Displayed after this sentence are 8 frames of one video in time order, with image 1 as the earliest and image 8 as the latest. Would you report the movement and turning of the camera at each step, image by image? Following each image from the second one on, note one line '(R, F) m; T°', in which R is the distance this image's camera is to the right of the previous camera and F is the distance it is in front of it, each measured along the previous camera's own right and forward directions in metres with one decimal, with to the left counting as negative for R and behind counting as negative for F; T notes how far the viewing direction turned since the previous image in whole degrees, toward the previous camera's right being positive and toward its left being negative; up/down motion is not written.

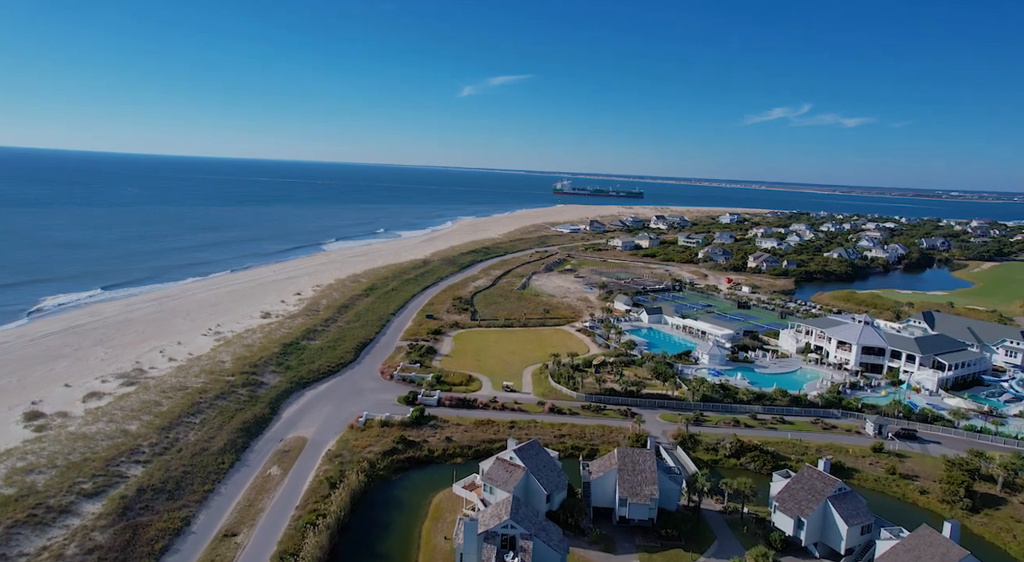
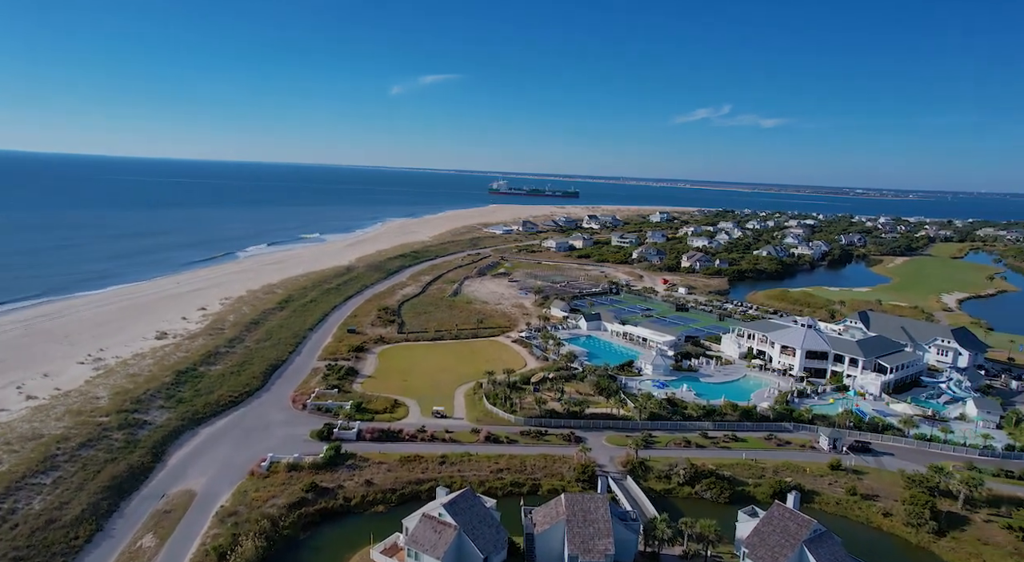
(+0.3, +4.0) m; +6°
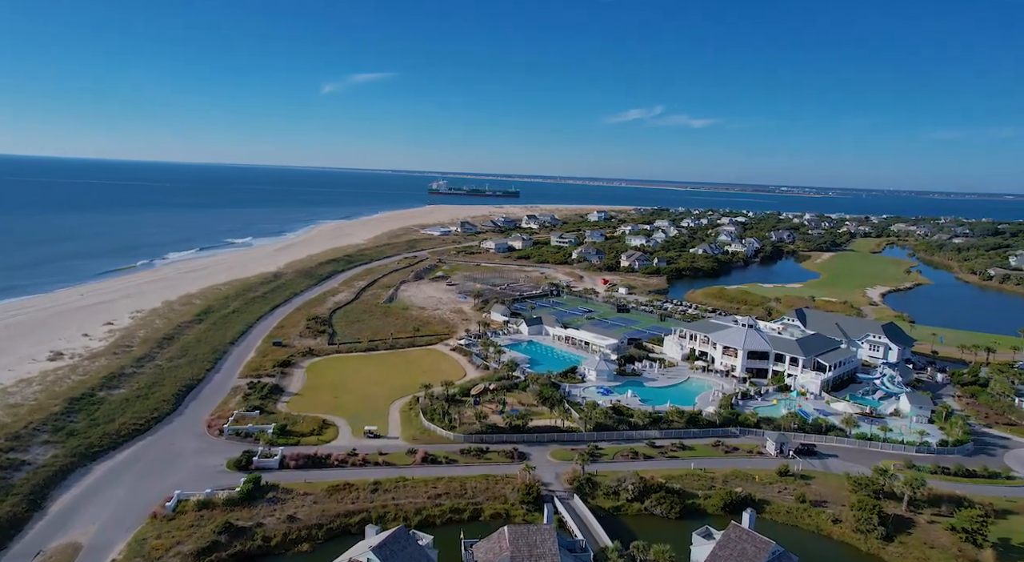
(+0.2, +2.1) m; +5°
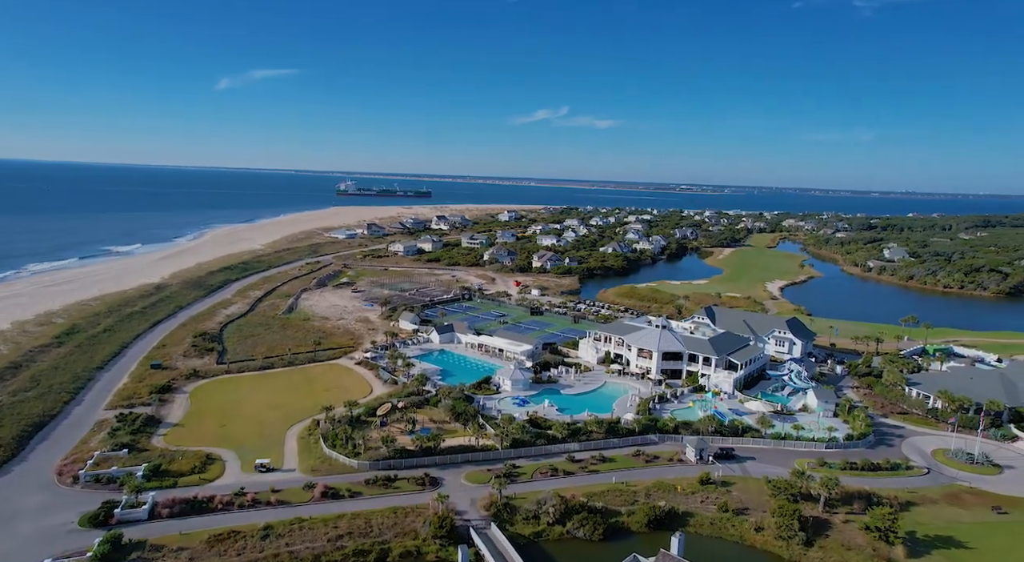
(+0.3, +2.3) m; +8°
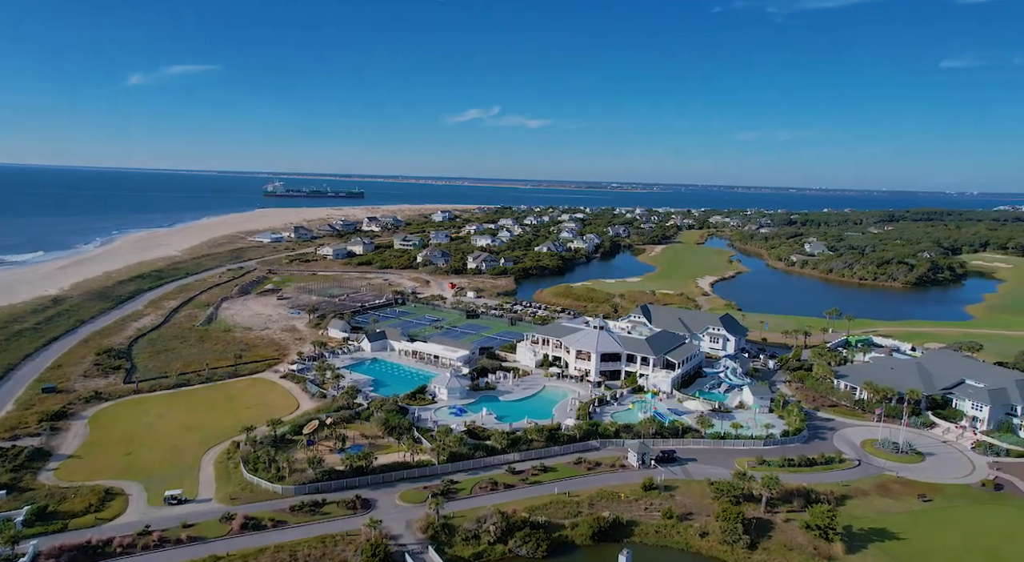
(+0.1, +1.5) m; +6°
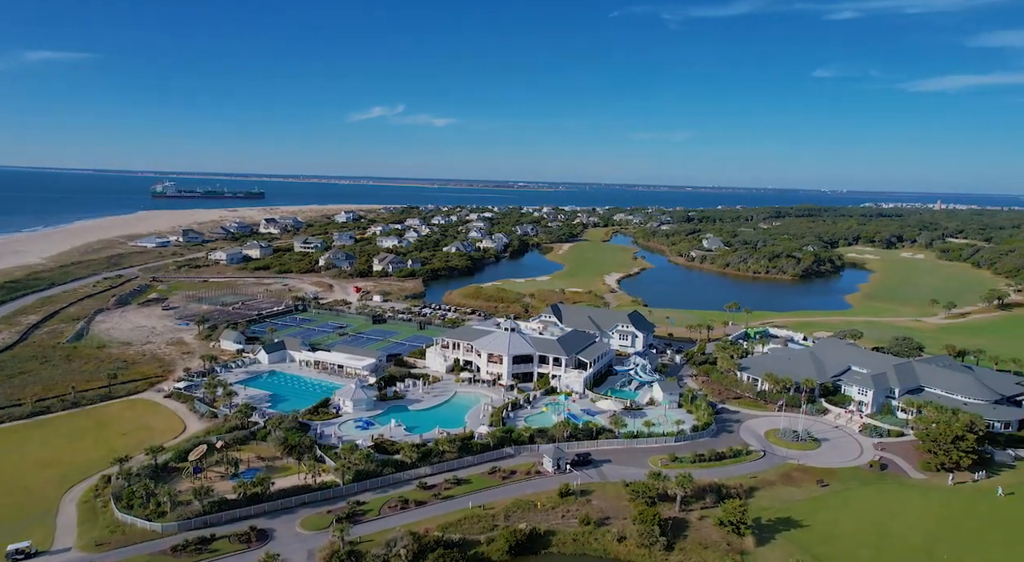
(+0.1, +1.4) m; +8°
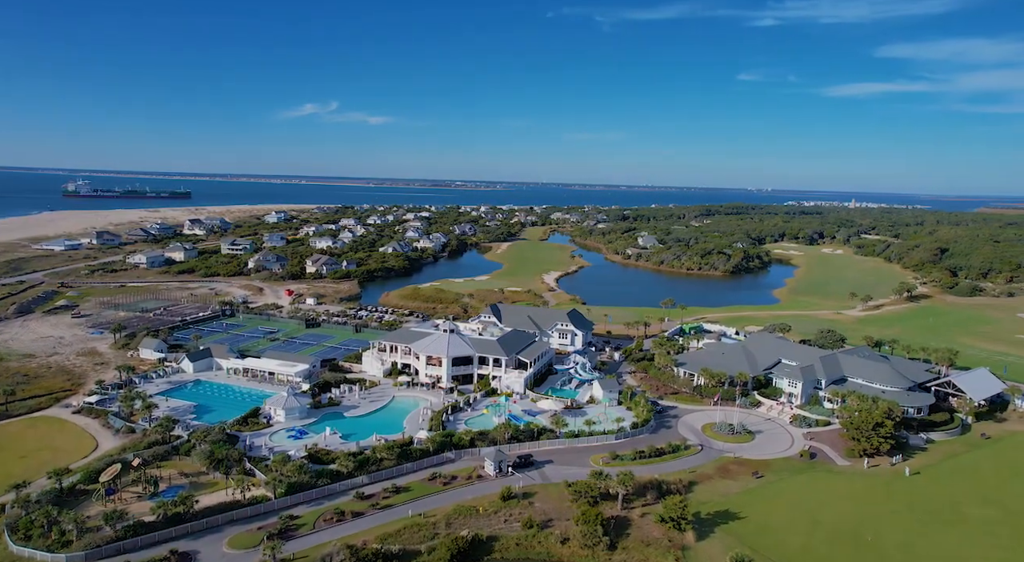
(0.0, +0.6) m; +5°
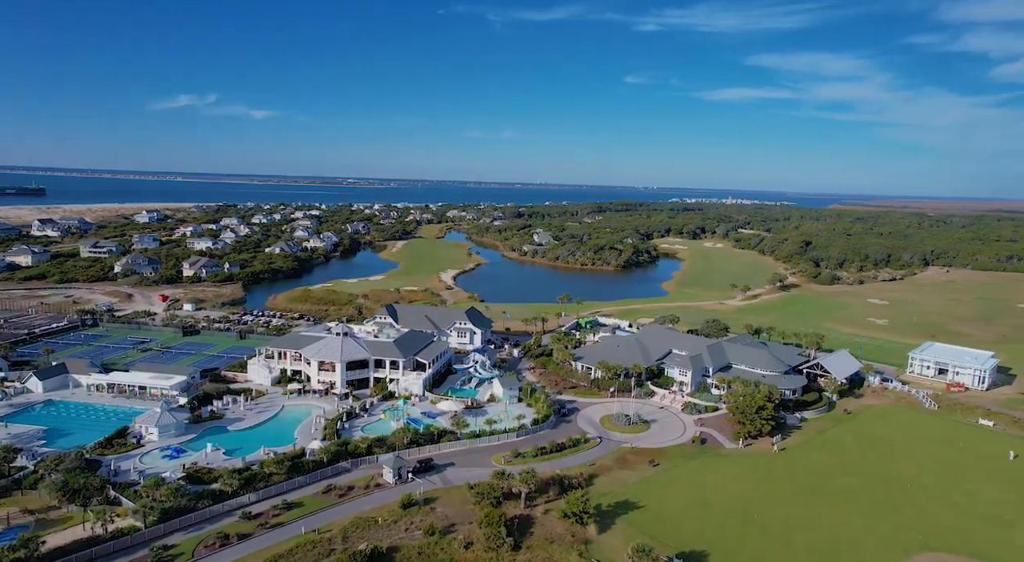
(+0.1, +0.7) m; +9°
